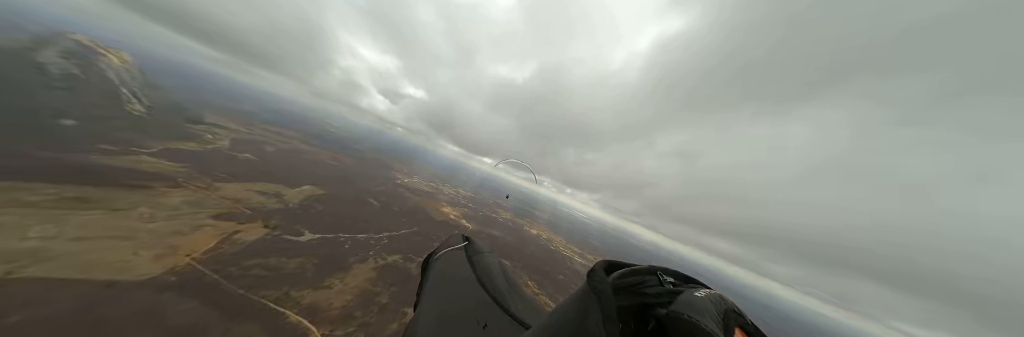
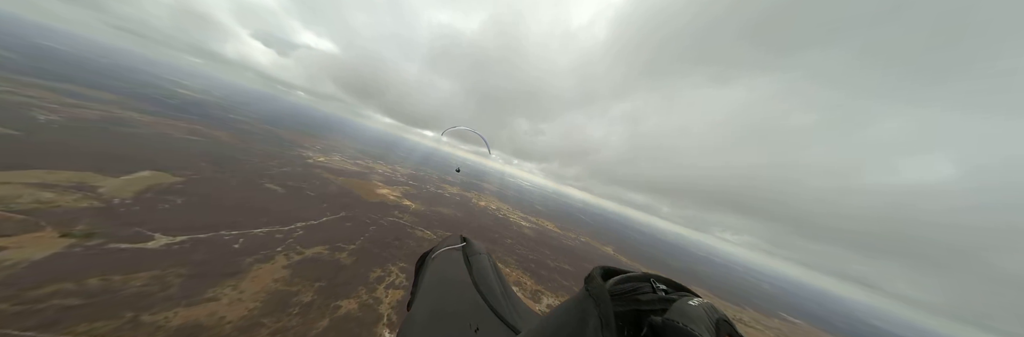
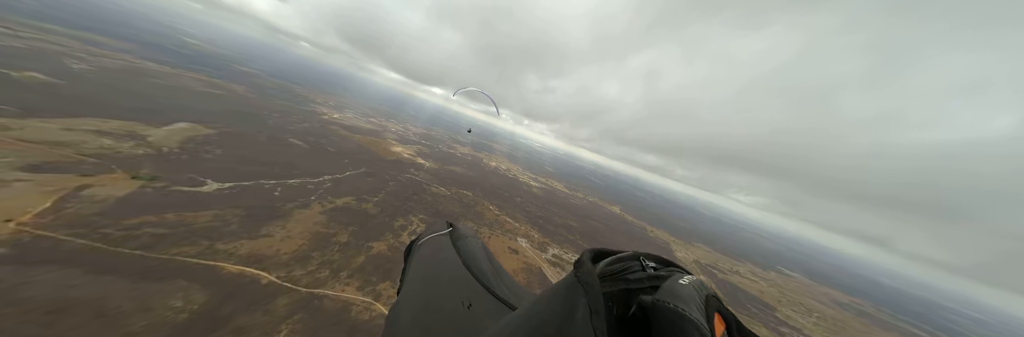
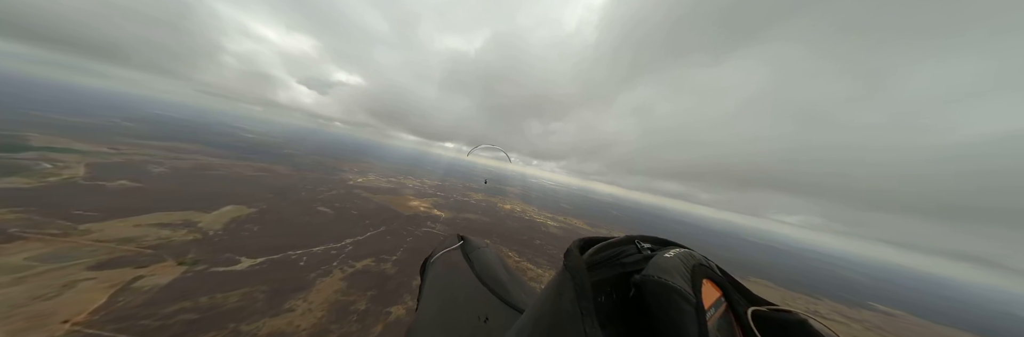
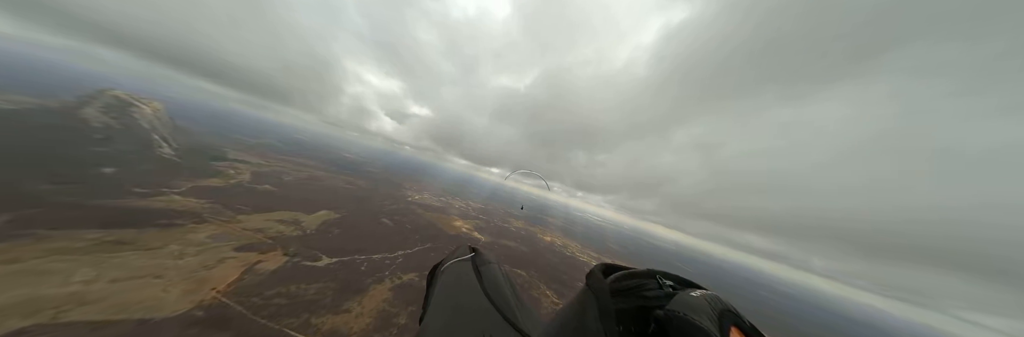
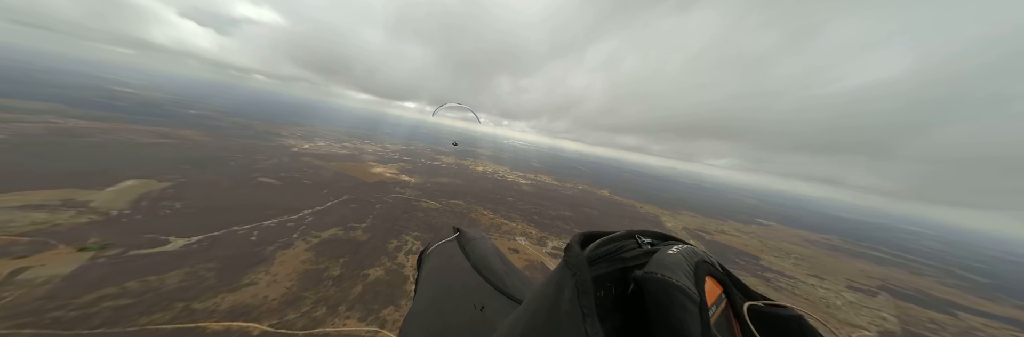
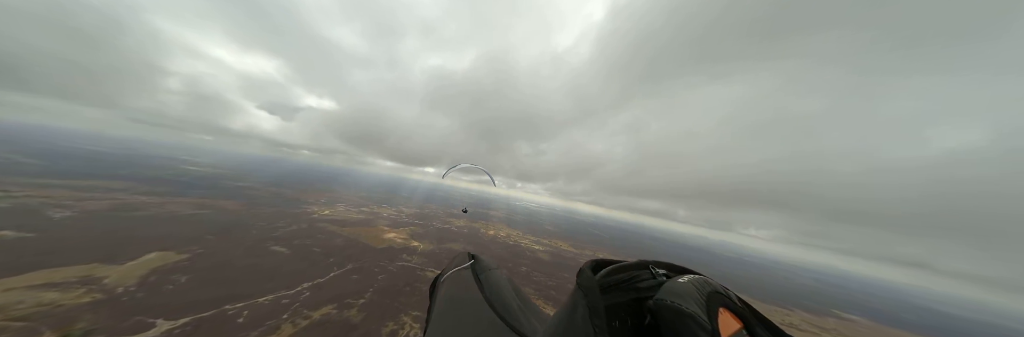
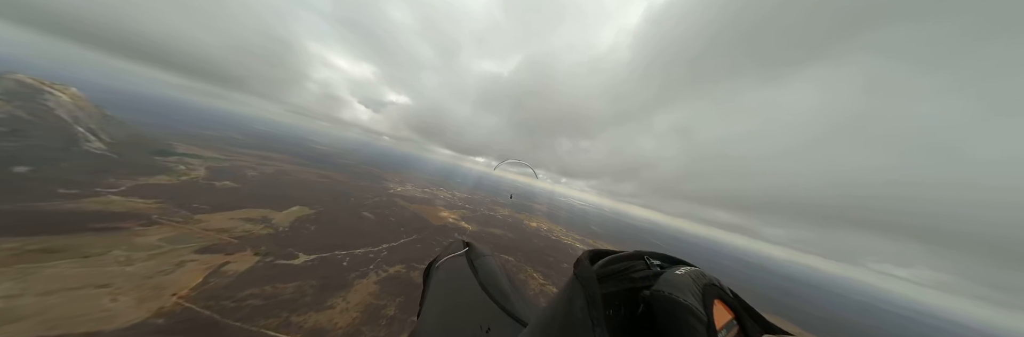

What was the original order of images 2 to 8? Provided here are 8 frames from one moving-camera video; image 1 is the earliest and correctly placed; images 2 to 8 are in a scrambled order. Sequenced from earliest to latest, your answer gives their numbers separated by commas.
5, 8, 4, 6, 3, 2, 7
